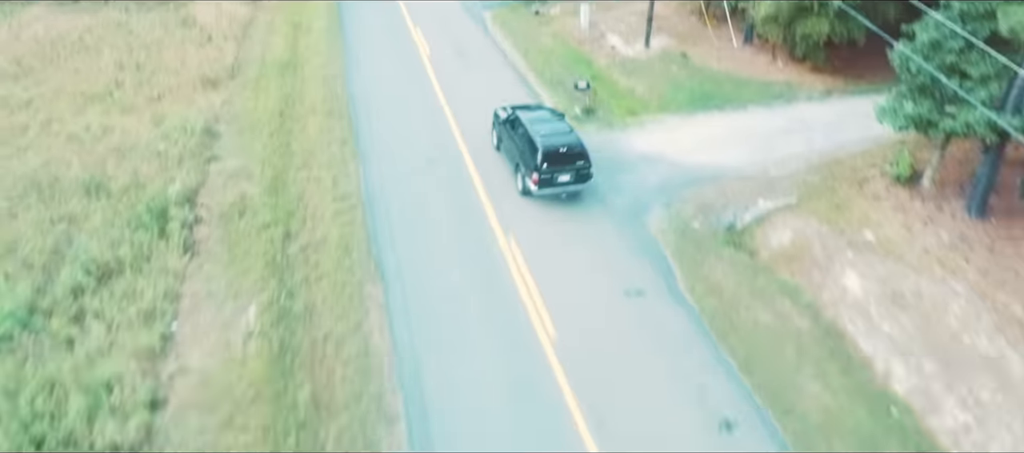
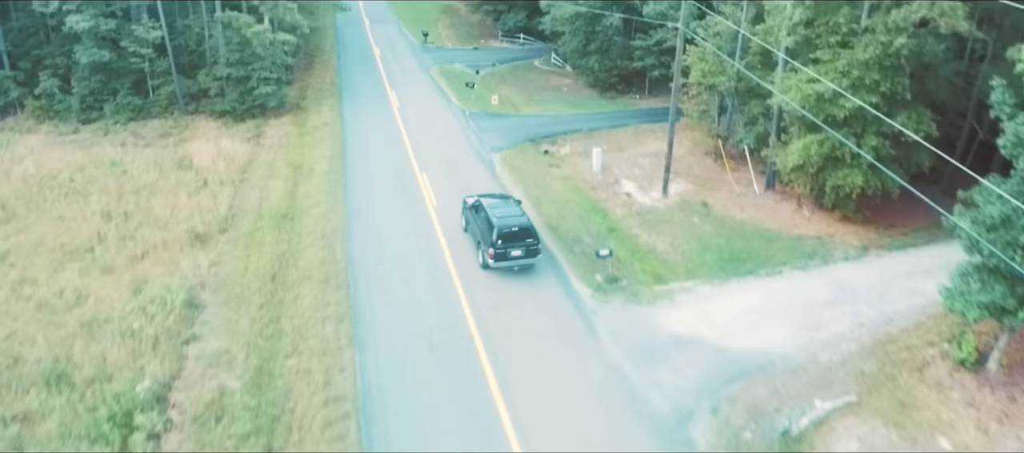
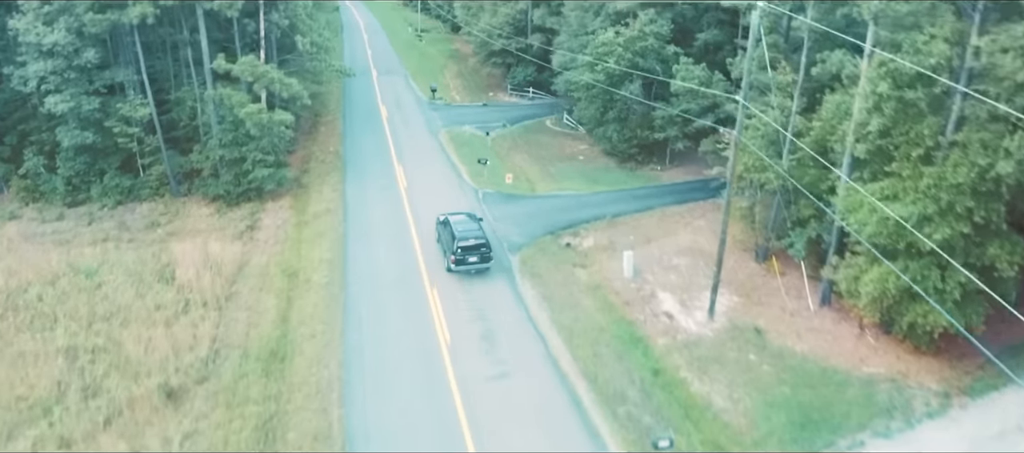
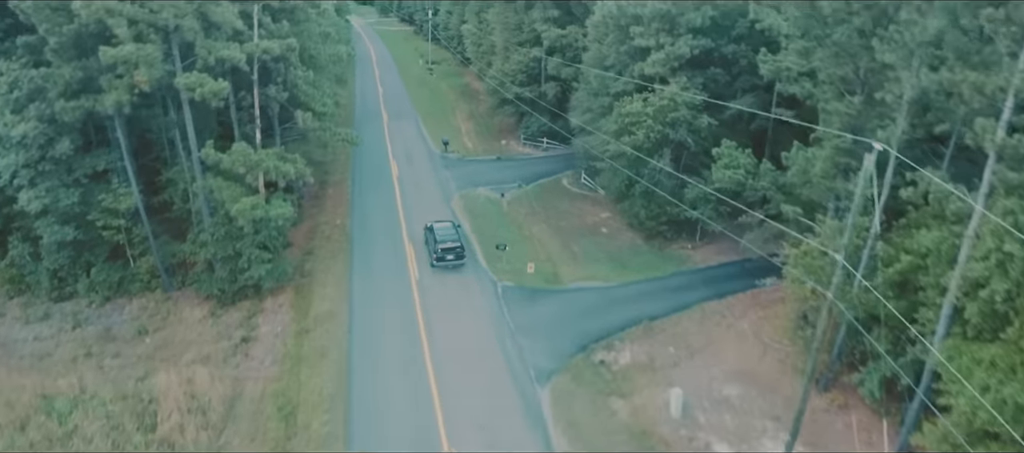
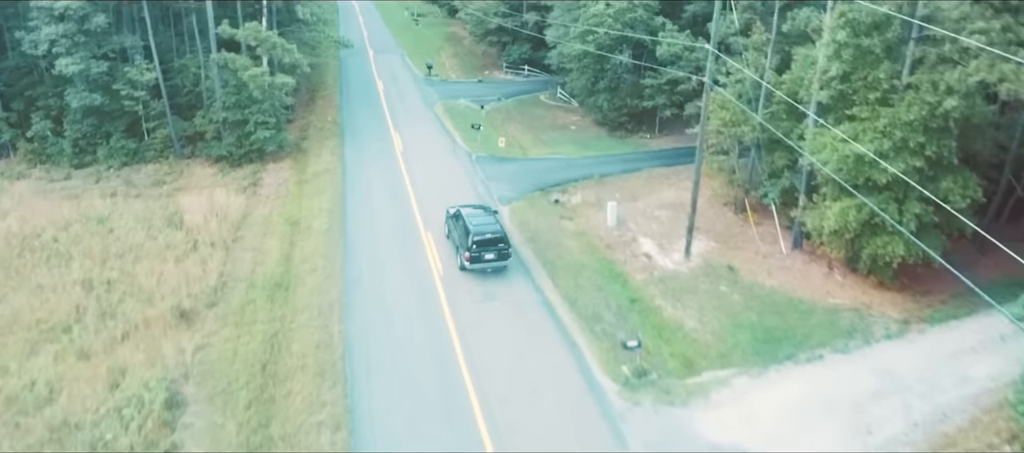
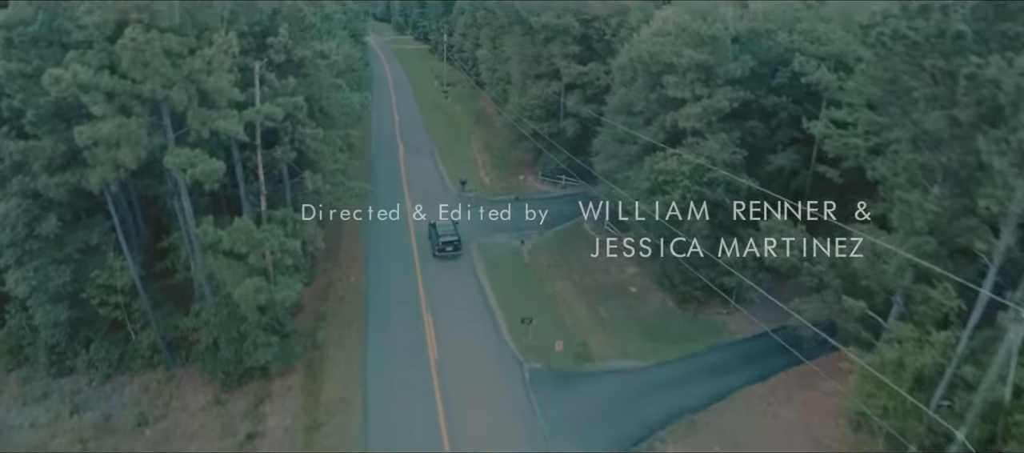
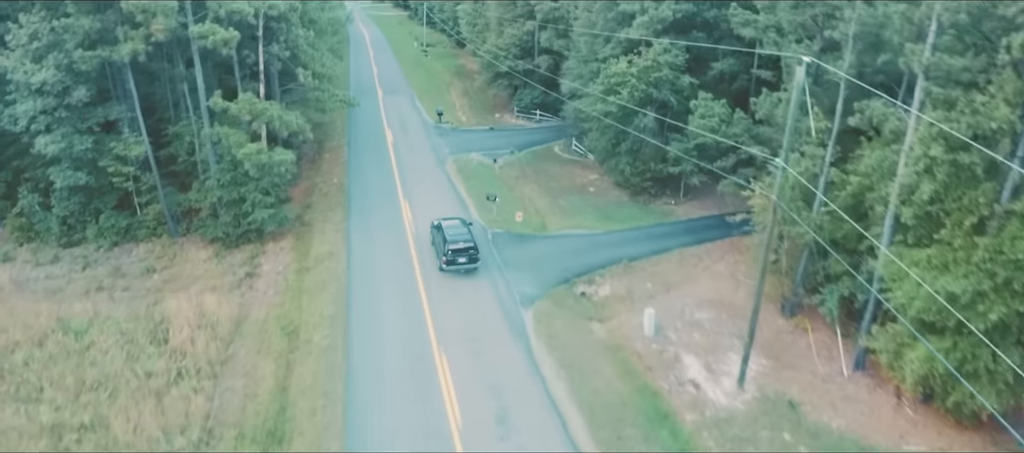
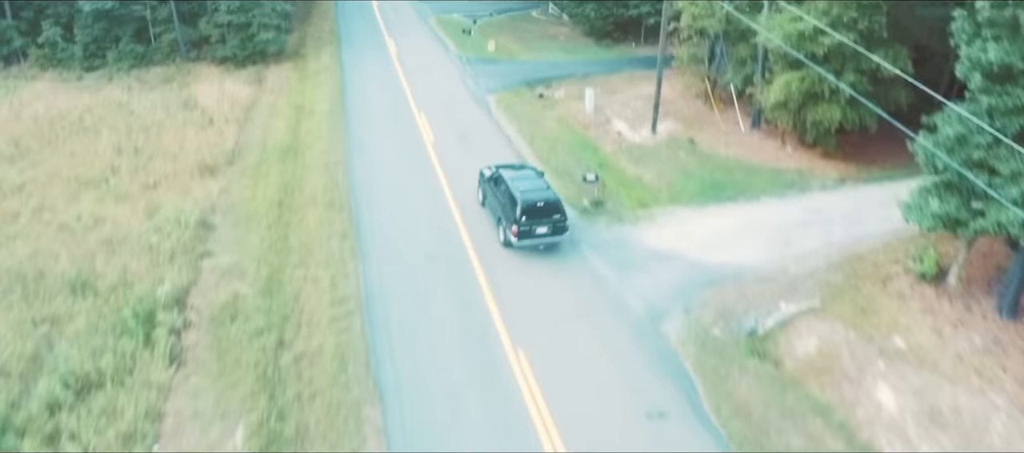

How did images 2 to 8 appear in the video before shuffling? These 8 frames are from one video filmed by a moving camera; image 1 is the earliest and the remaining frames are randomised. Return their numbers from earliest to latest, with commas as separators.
8, 2, 5, 3, 7, 4, 6
